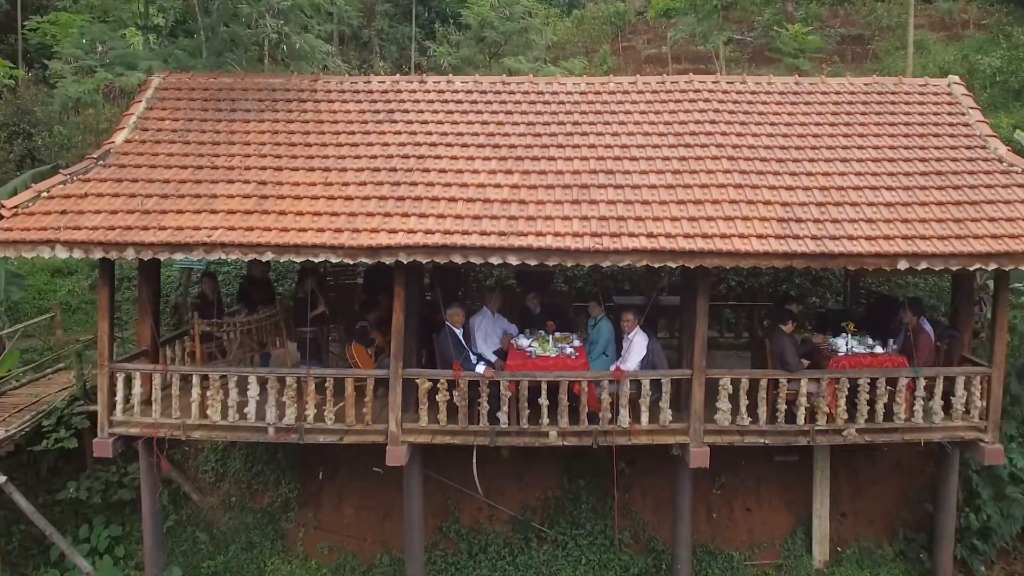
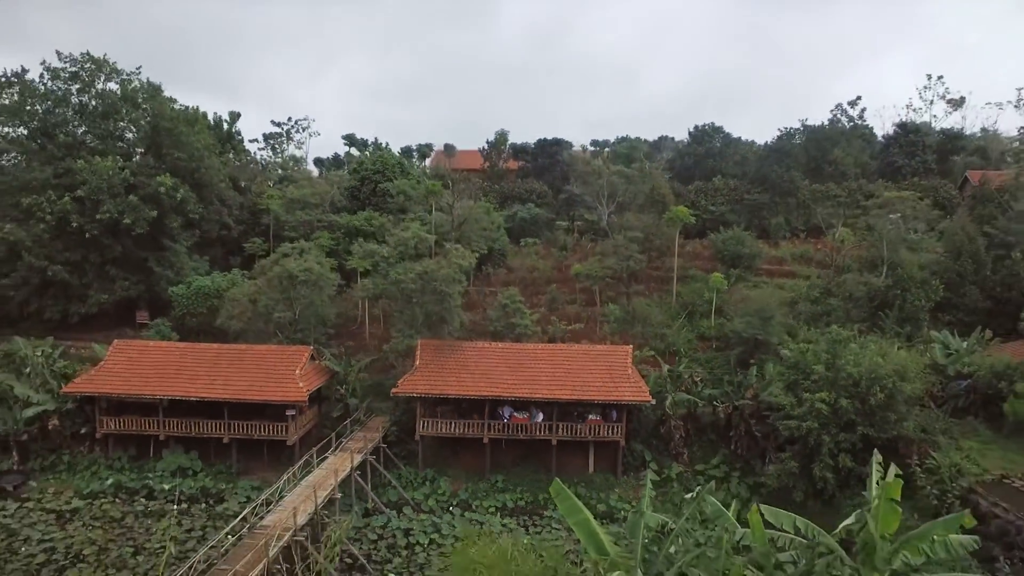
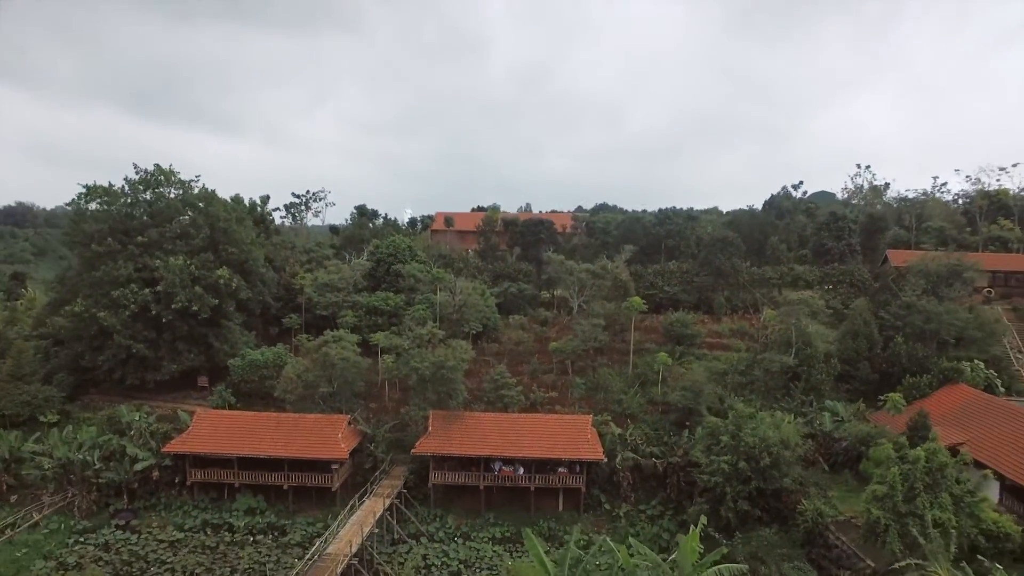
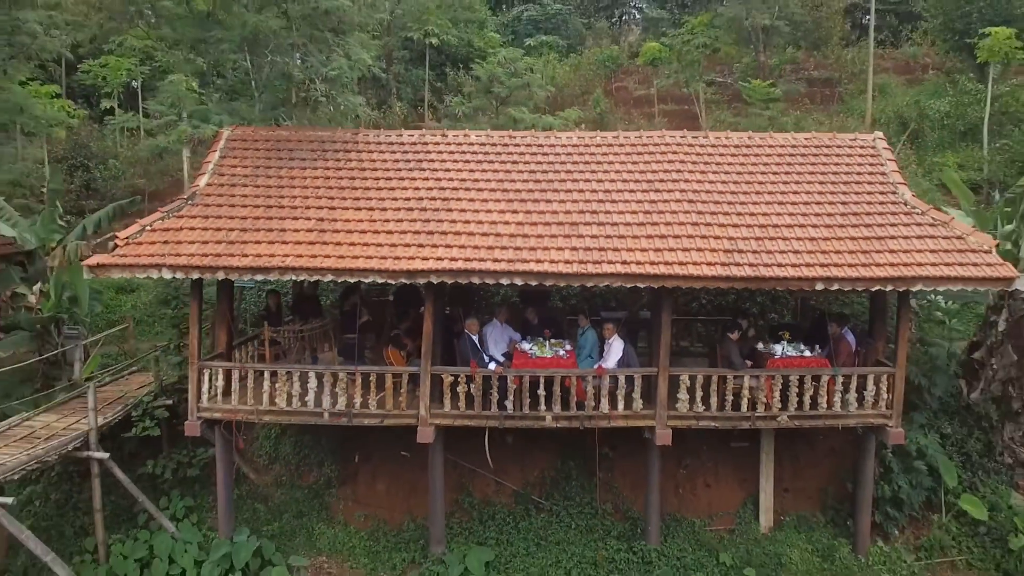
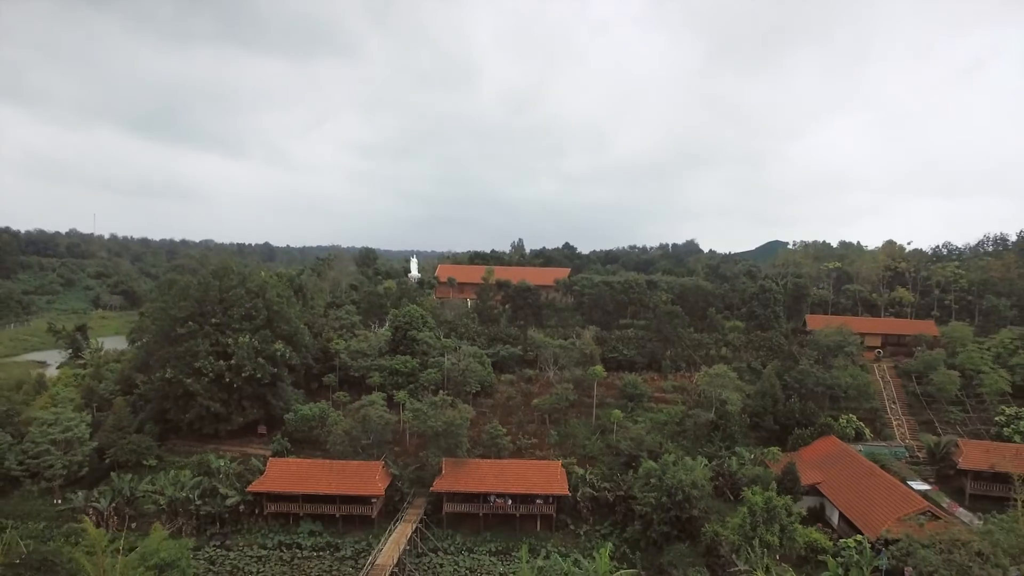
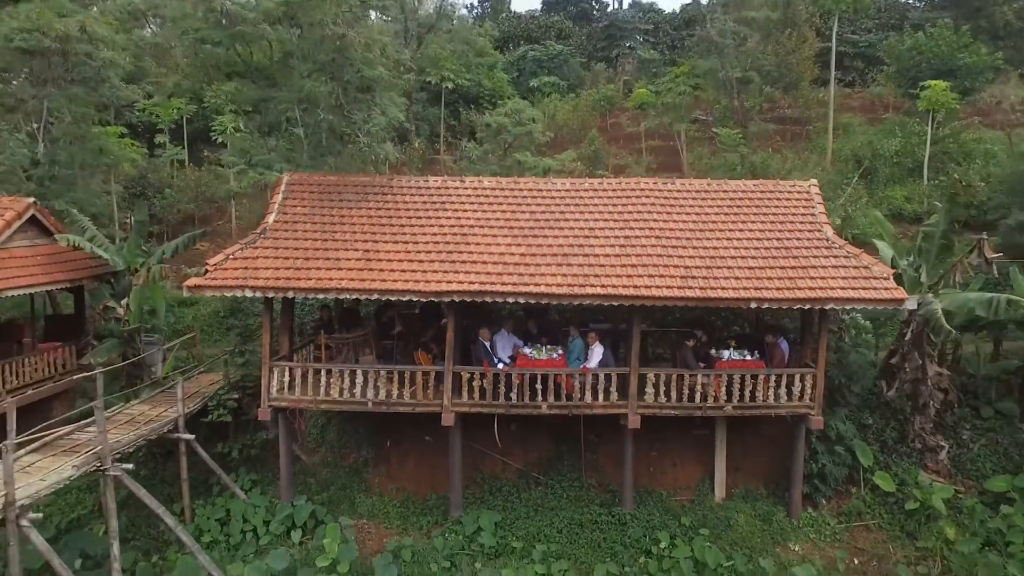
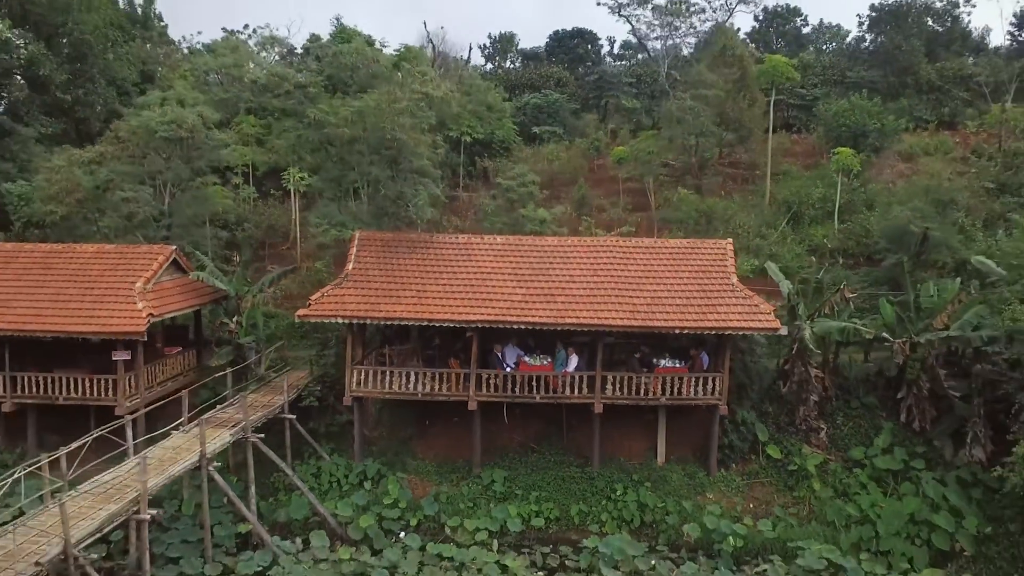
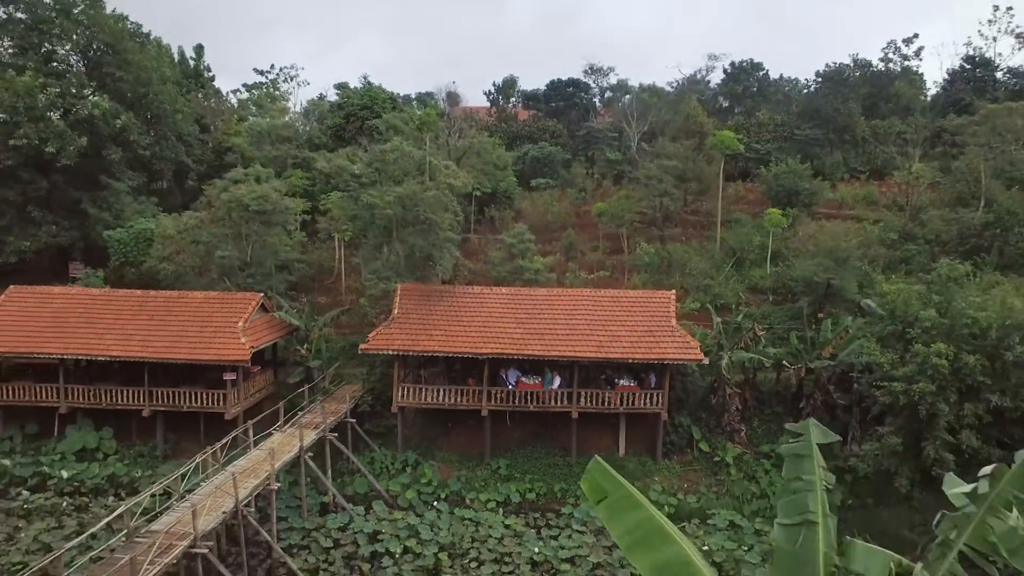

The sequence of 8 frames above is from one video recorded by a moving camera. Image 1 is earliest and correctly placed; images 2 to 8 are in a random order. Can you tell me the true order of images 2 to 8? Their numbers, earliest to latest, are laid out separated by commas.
4, 6, 7, 8, 2, 3, 5
